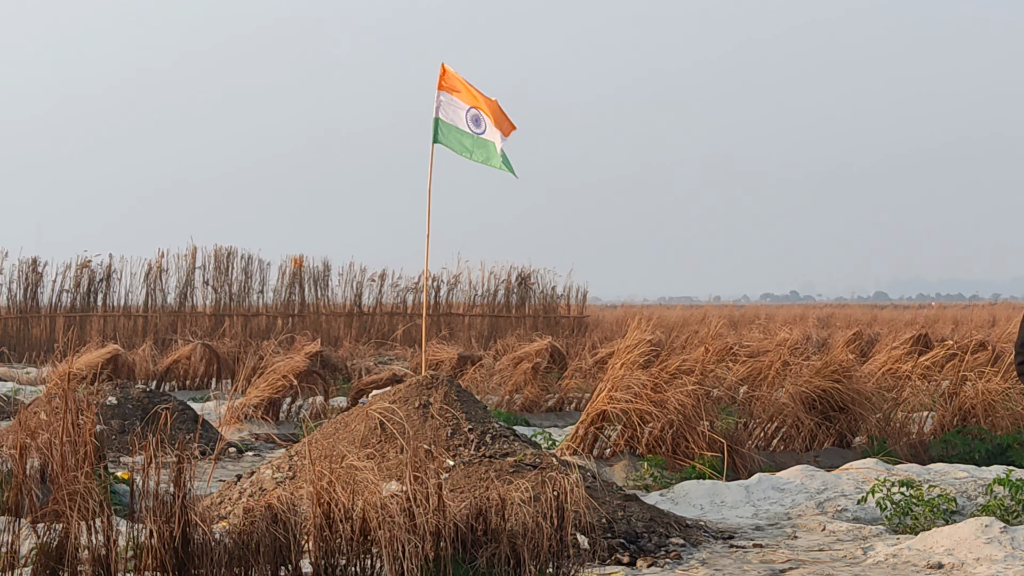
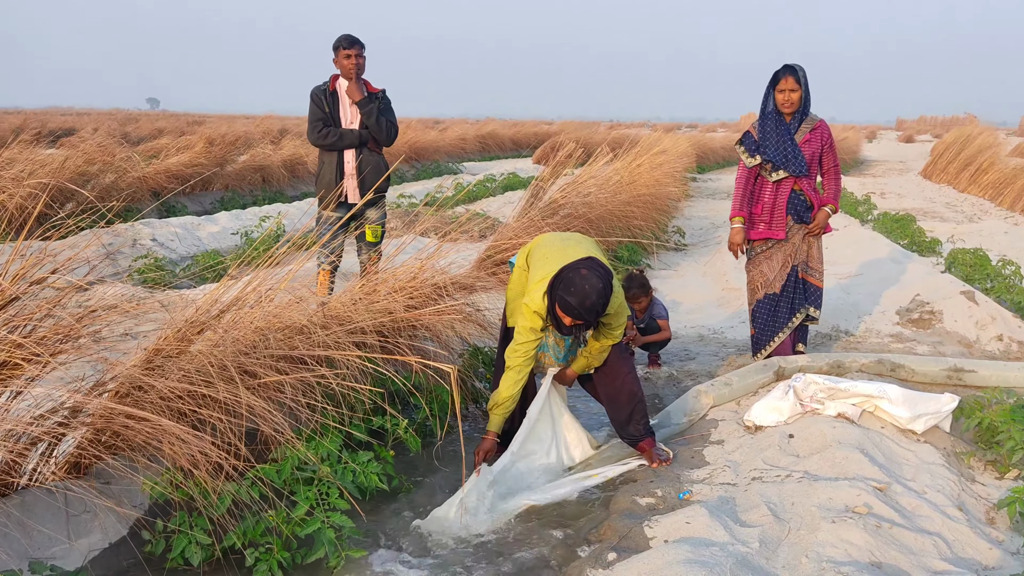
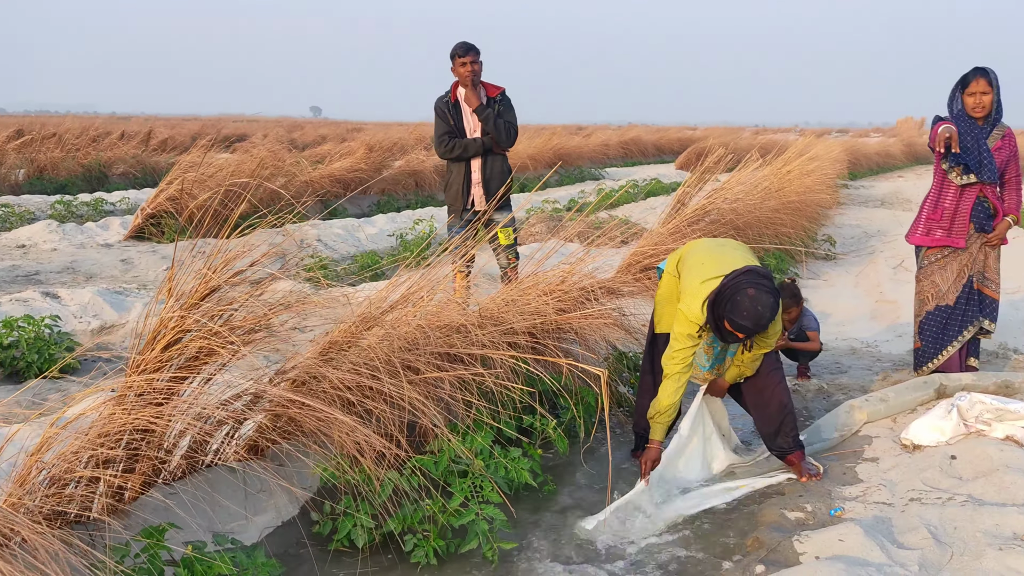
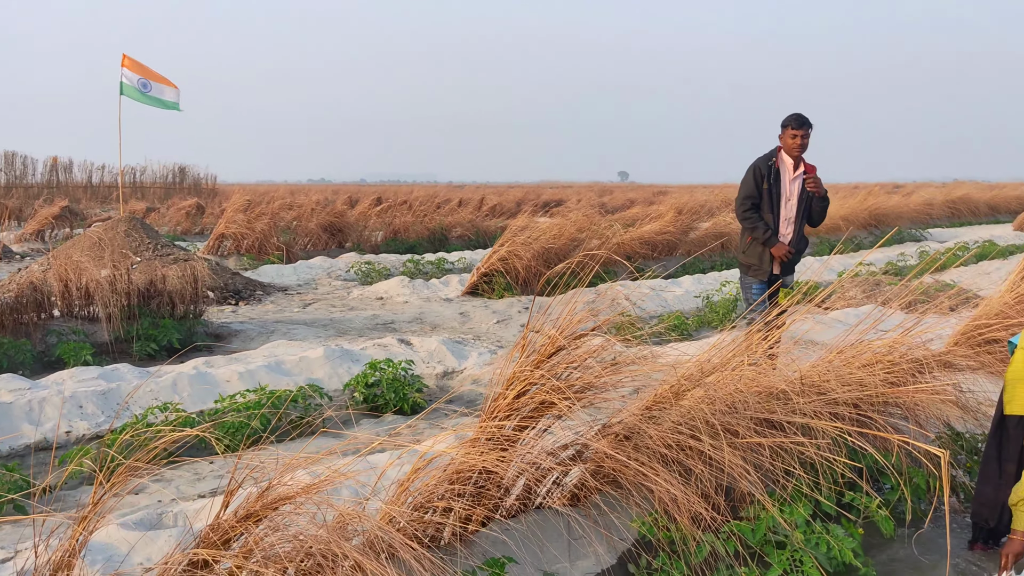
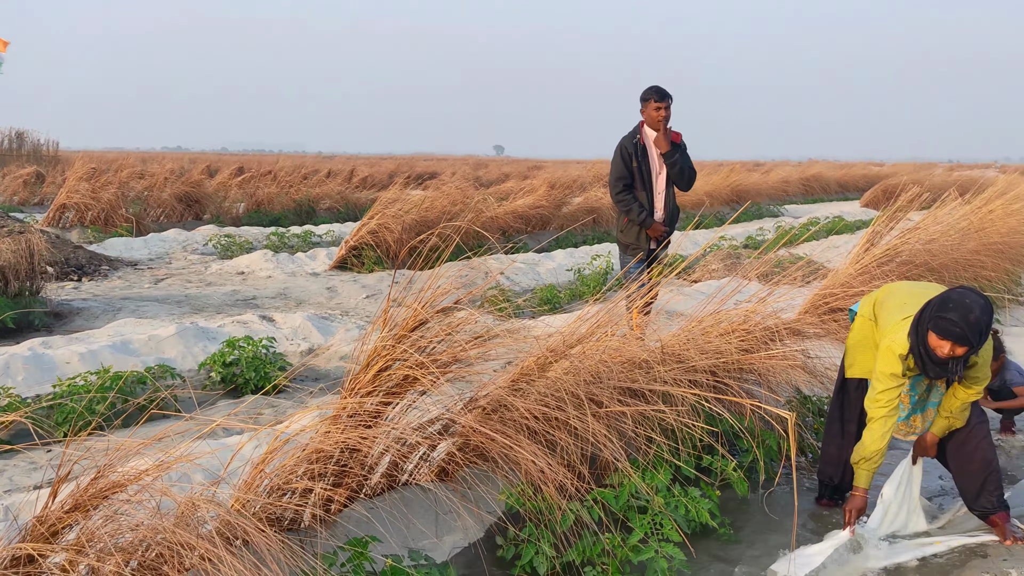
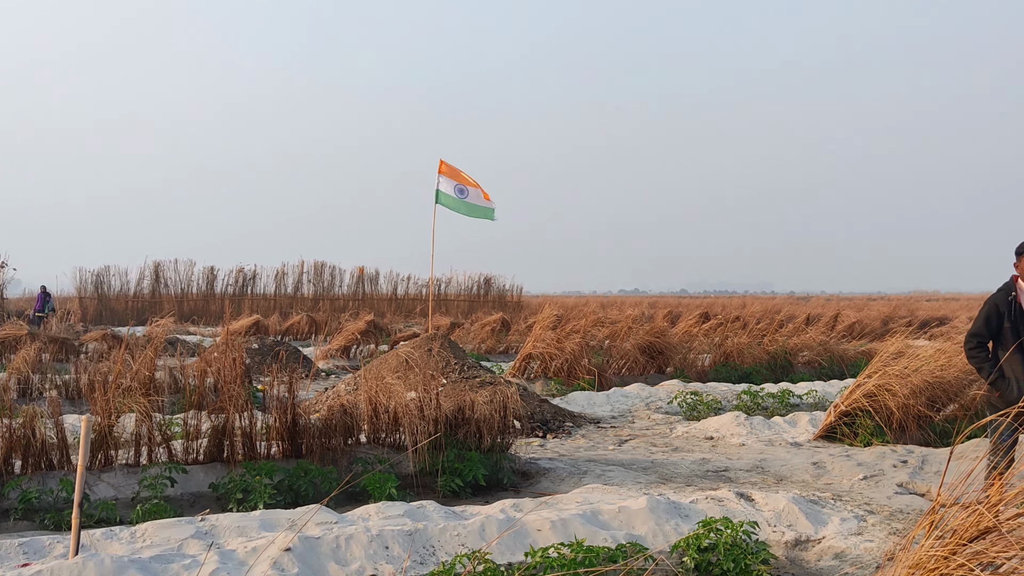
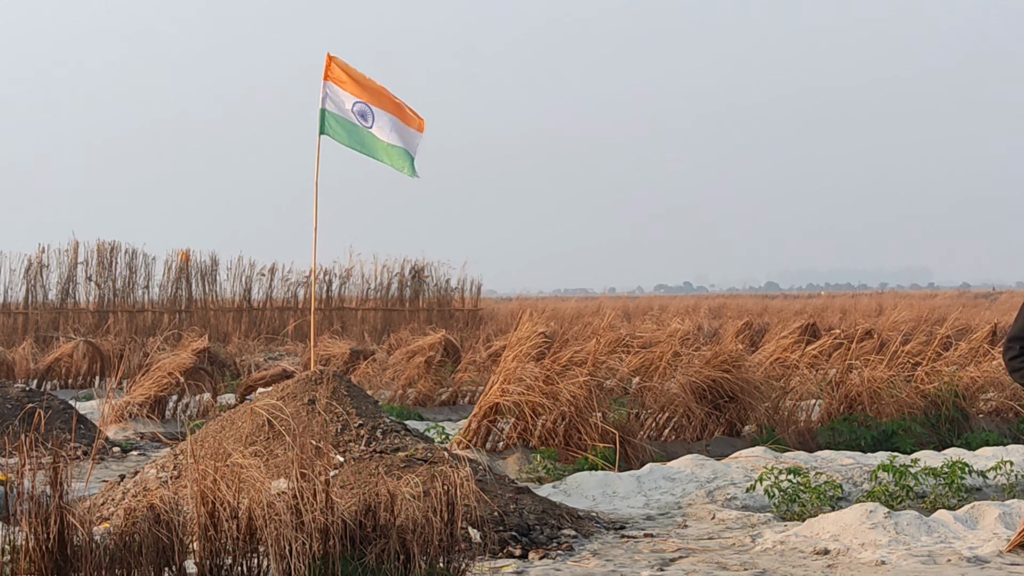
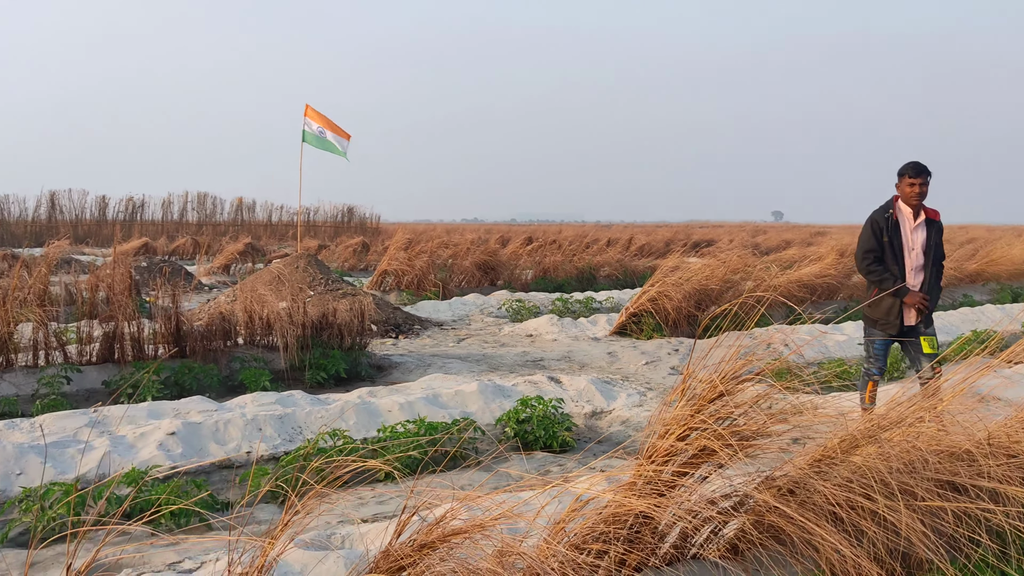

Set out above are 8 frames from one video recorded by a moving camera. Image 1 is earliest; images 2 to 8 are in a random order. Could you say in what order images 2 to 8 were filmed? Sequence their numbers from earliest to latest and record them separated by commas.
7, 6, 8, 4, 5, 3, 2
